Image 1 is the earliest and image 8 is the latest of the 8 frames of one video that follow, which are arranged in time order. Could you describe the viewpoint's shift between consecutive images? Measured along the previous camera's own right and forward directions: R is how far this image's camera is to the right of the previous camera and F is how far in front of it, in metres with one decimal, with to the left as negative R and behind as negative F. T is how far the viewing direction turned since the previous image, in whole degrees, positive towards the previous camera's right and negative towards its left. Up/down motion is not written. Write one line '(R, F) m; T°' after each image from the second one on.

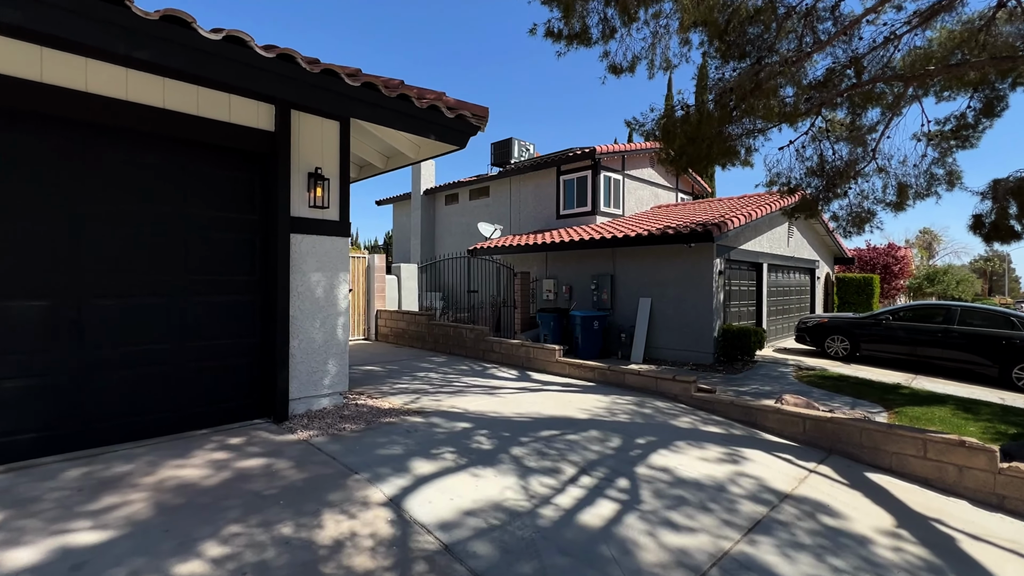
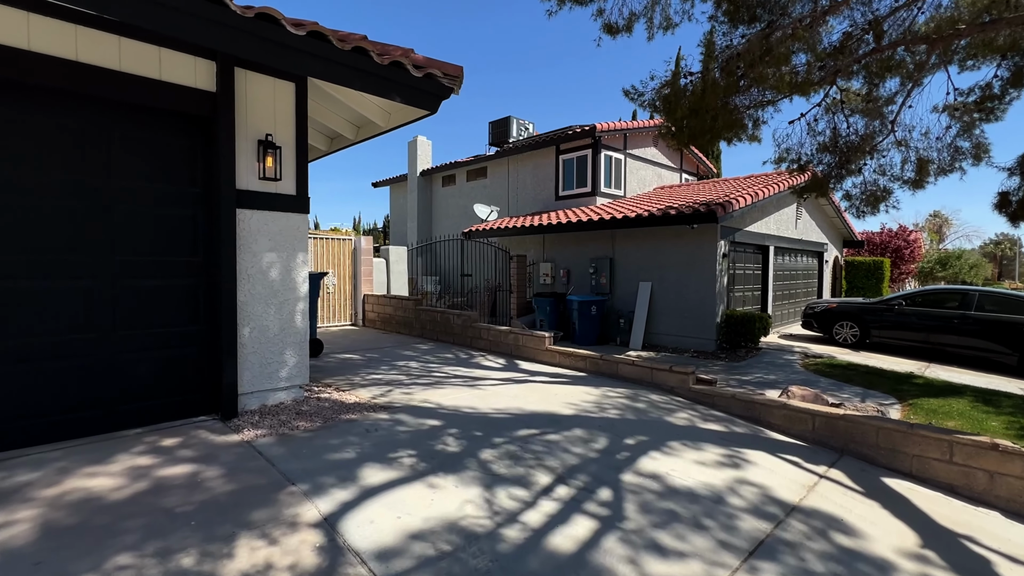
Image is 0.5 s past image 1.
(+0.3, +0.5) m; 0°
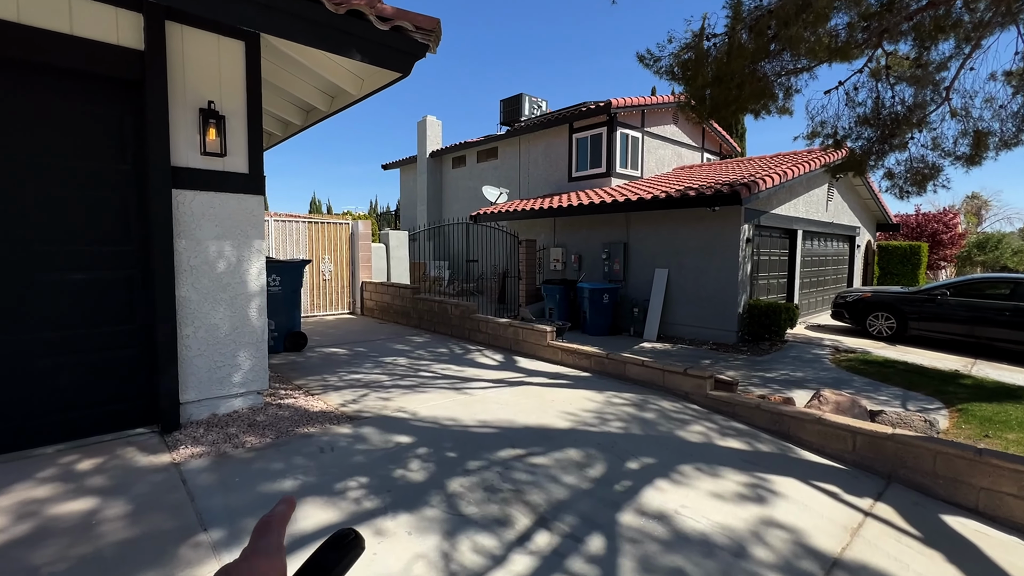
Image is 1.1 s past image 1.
(+0.3, +0.7) m; -2°
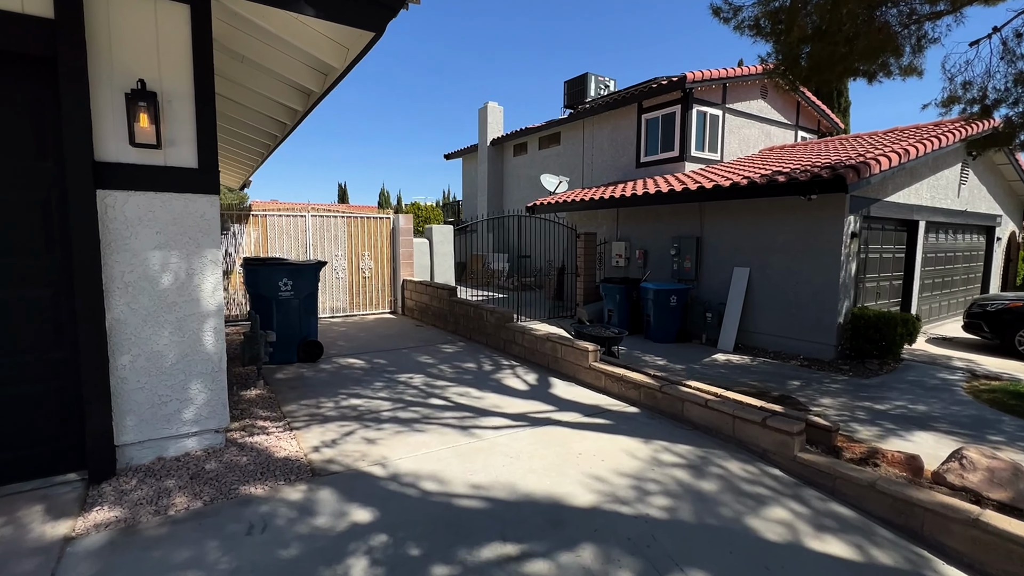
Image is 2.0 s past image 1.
(+0.4, +1.0) m; -9°
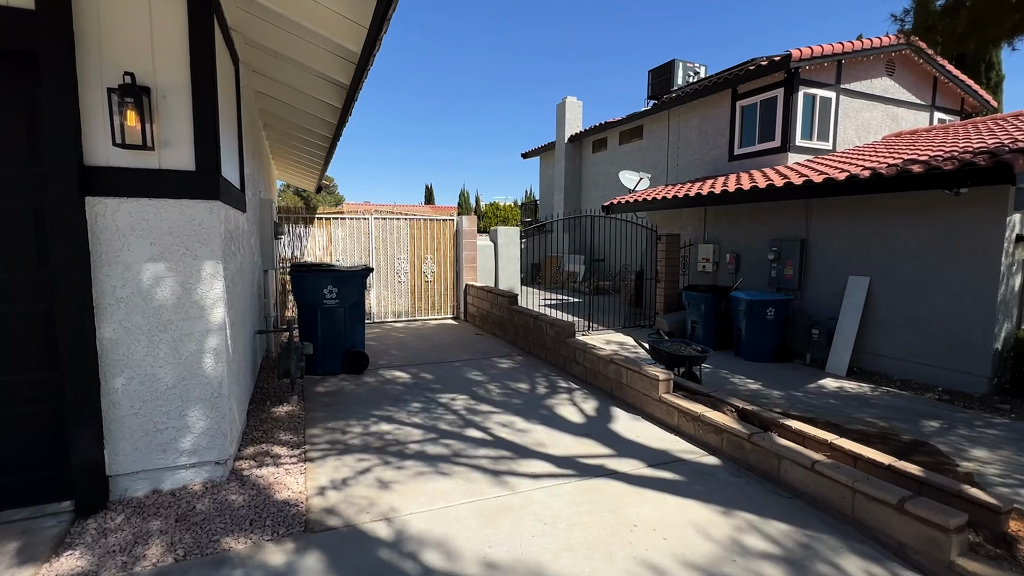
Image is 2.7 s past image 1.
(+0.3, +0.7) m; -10°
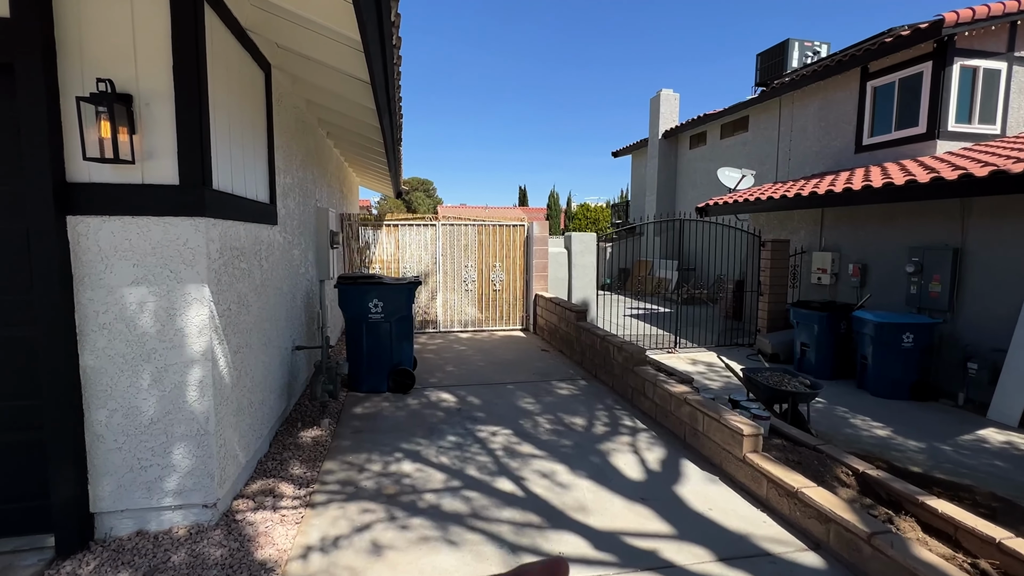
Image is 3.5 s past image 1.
(+0.4, +0.7) m; -11°
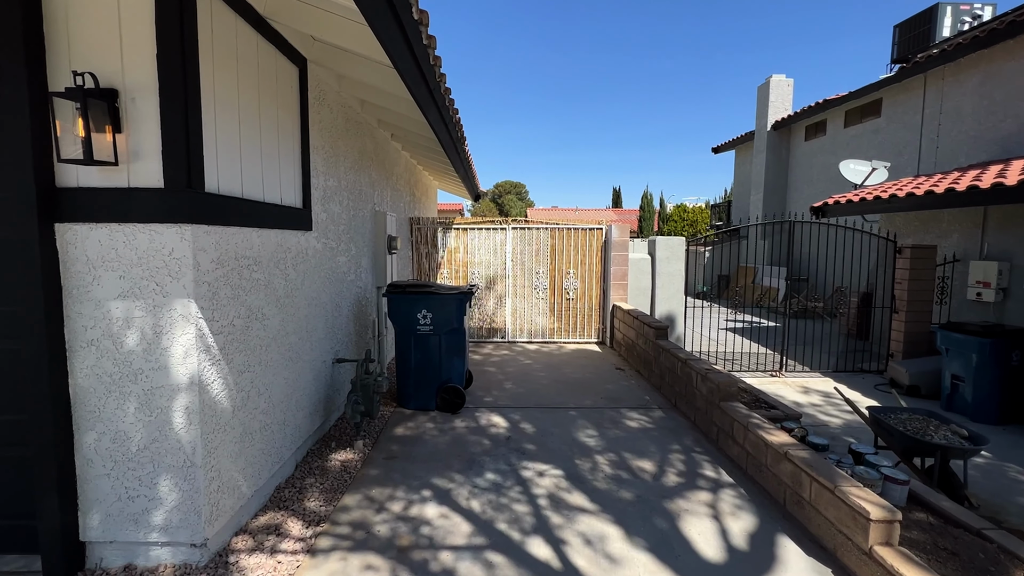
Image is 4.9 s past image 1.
(+0.3, +0.6) m; -11°
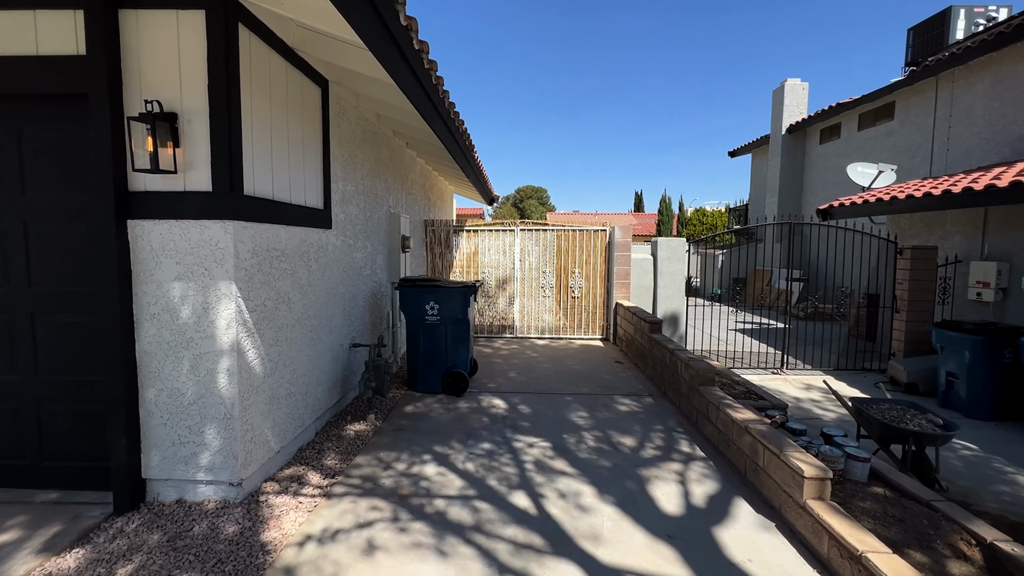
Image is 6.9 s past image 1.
(+0.3, -0.5) m; -3°
